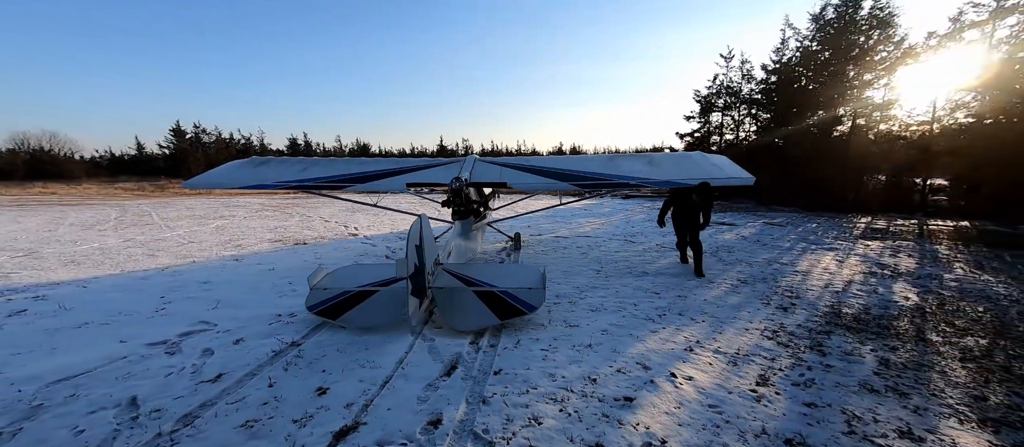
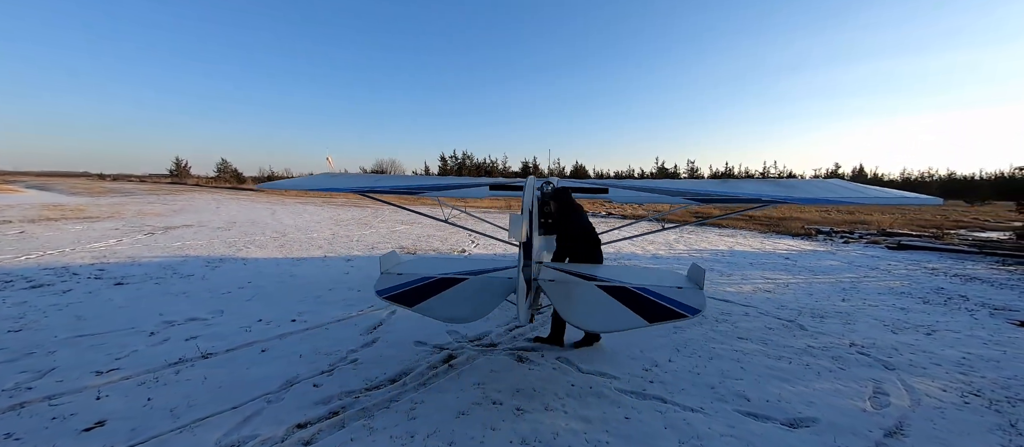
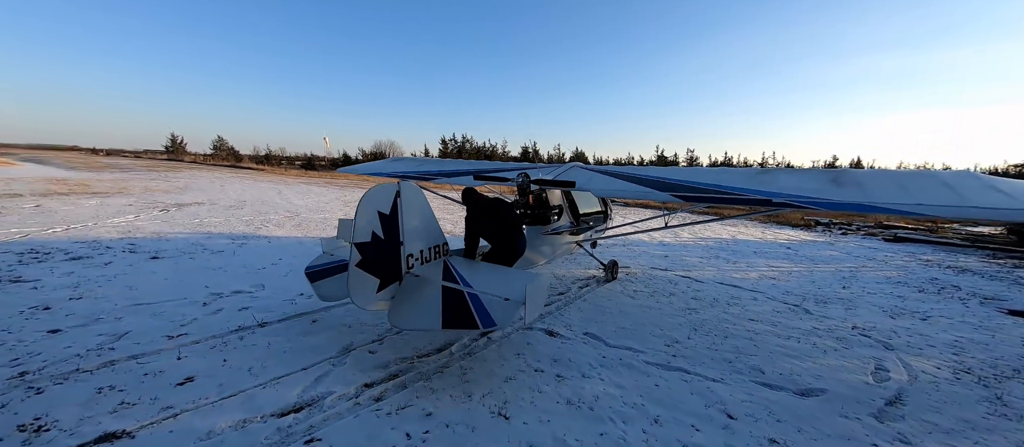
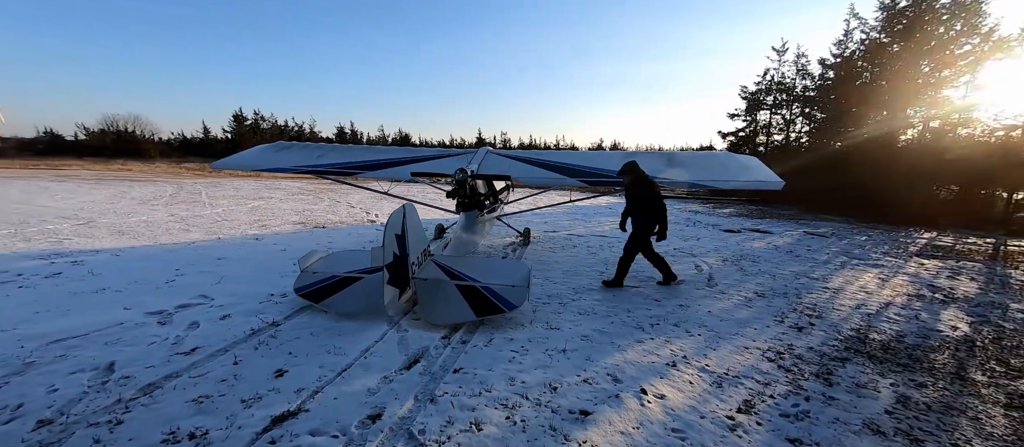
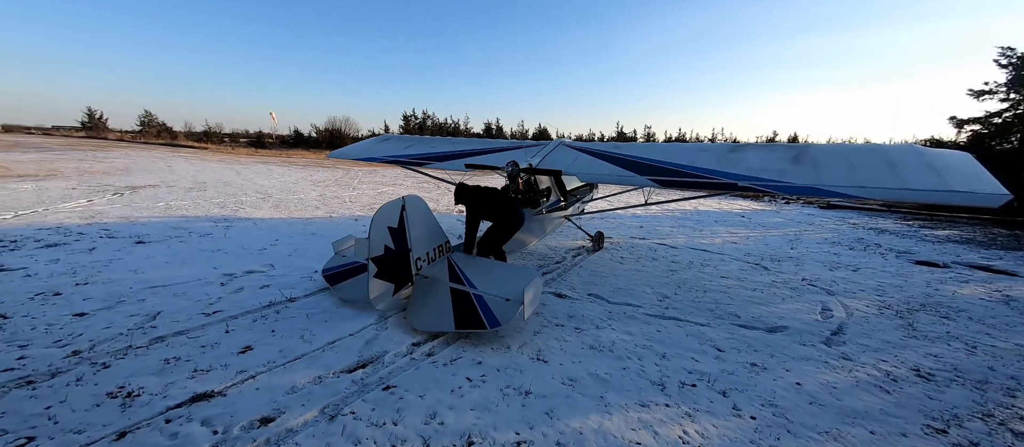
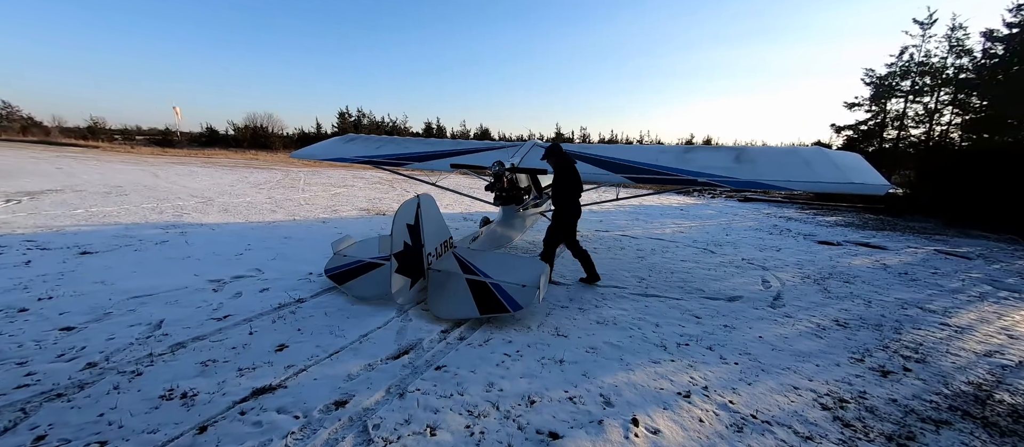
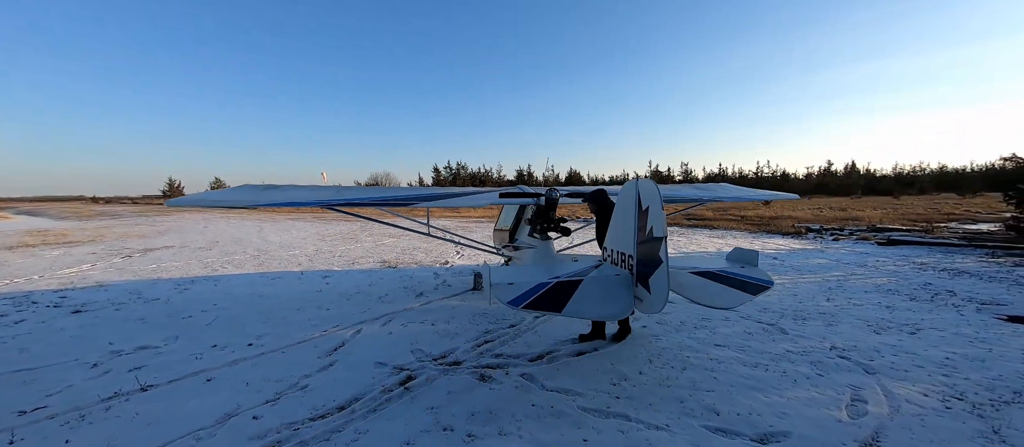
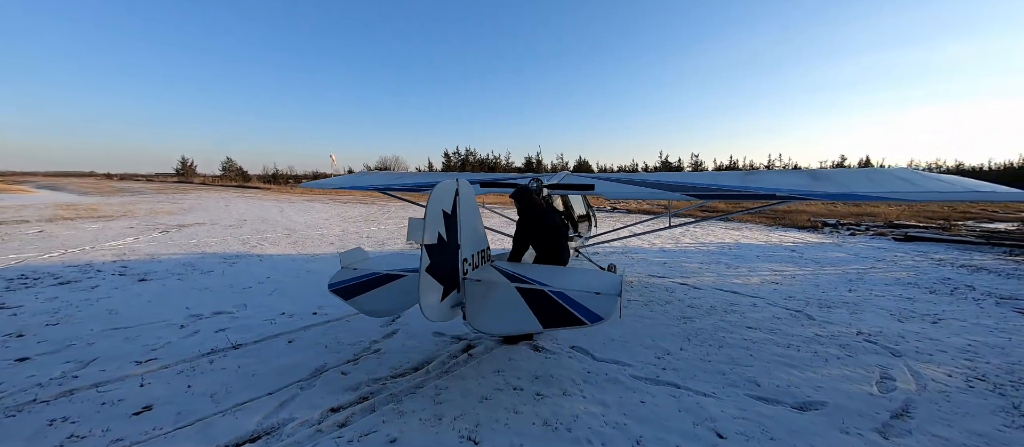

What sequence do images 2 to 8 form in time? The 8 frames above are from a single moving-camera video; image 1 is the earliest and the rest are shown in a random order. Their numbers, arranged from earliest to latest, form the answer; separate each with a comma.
4, 6, 5, 3, 8, 2, 7
